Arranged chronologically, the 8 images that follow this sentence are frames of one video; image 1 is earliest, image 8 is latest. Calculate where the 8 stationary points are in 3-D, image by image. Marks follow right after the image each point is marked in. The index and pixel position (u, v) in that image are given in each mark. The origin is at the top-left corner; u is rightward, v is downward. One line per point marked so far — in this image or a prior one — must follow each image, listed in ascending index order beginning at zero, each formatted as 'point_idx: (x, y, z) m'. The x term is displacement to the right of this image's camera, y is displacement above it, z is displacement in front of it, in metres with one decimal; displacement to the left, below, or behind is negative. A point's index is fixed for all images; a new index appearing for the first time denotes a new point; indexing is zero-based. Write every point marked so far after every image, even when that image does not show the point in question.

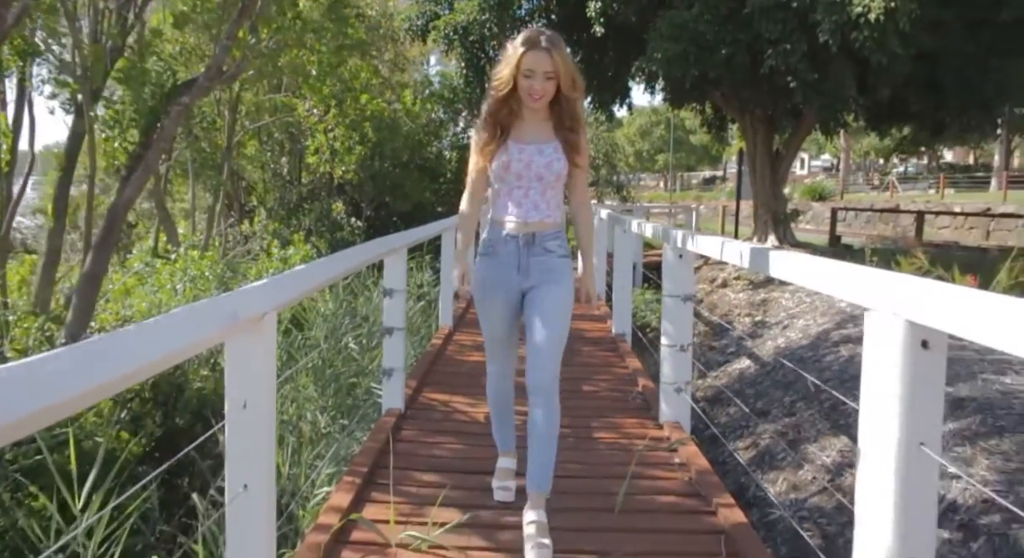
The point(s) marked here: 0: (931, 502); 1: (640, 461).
0: (+0.8, -0.4, +1.3) m
1: (+0.5, -0.7, +2.9) m
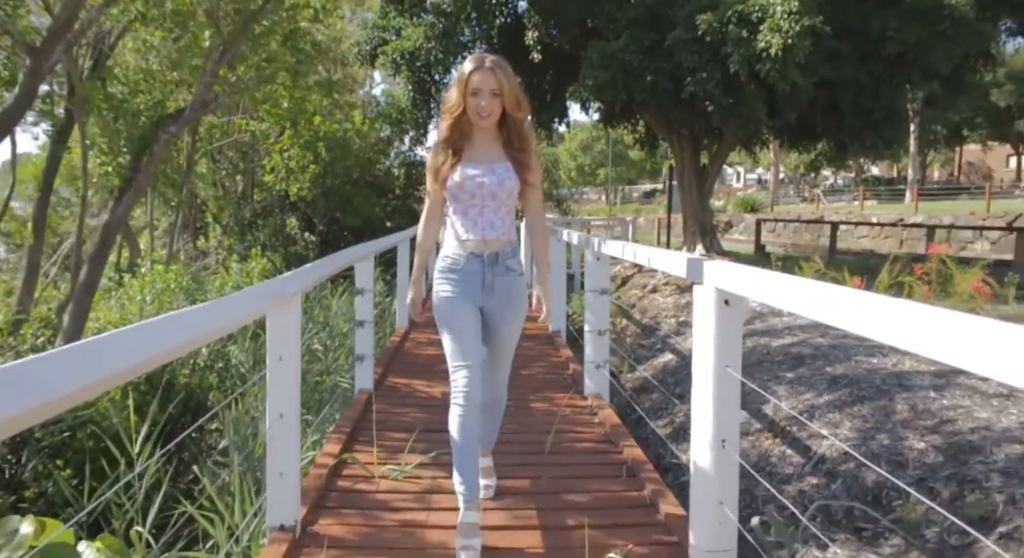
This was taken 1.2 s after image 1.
0: (+0.6, -0.4, +2.0) m
1: (+0.3, -0.7, +3.6) m
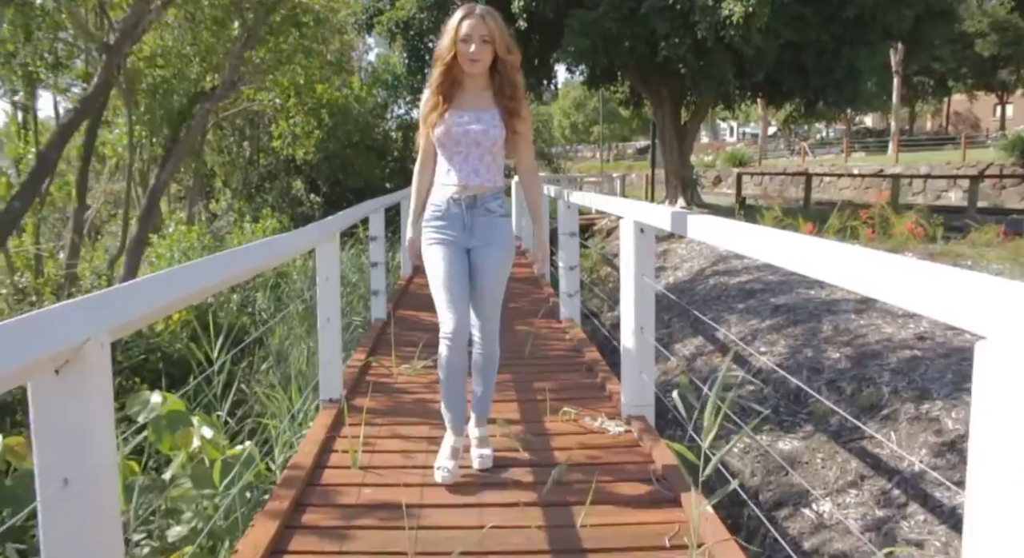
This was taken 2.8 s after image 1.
0: (+0.6, -0.1, +2.9) m
1: (+0.2, -0.4, +4.5) m
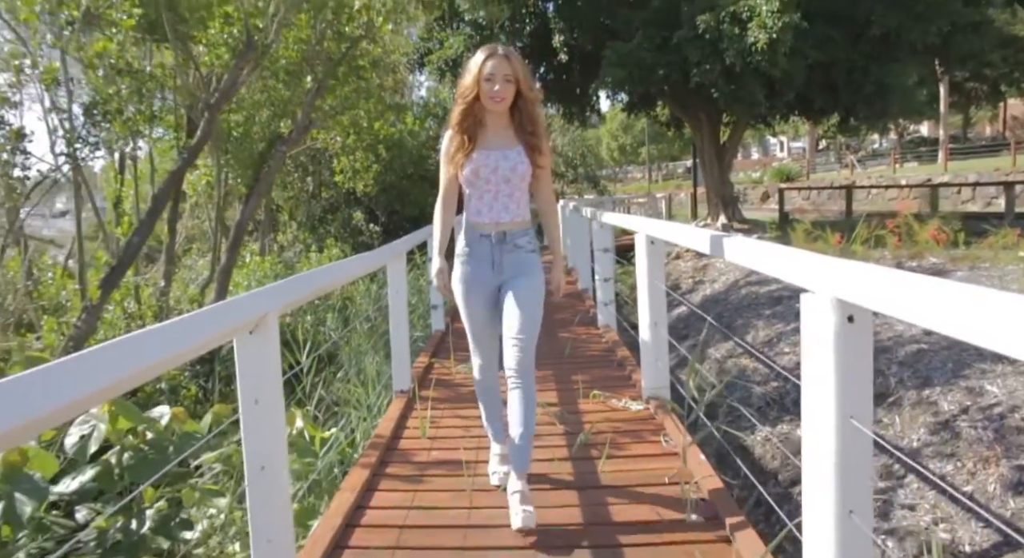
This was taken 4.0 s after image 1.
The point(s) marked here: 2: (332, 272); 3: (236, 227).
0: (+0.7, -0.1, +3.5) m
1: (+0.5, -0.5, +5.2) m
2: (-0.7, 0.0, +3.0) m
3: (-3.2, +0.6, +8.3) m
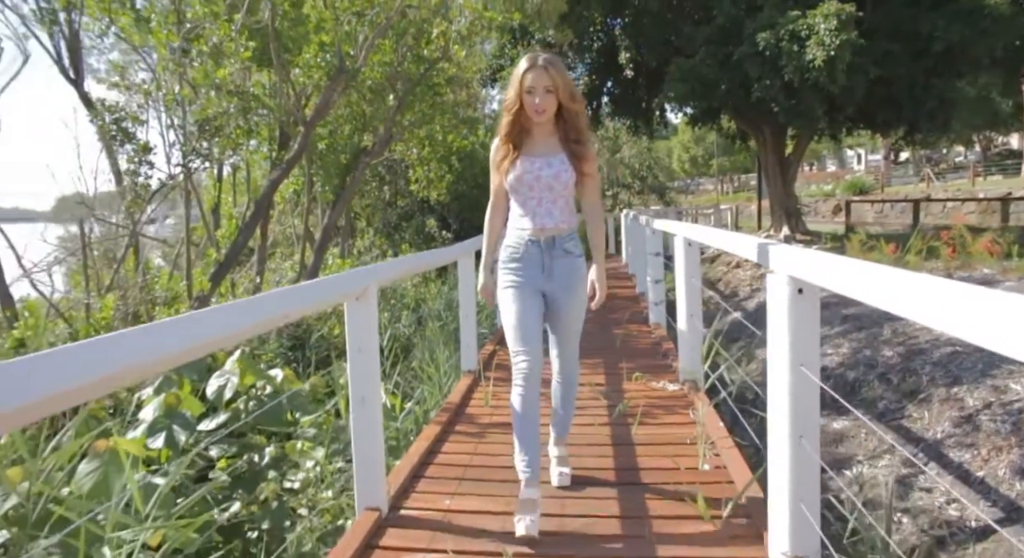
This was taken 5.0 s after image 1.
0: (+1.0, -0.1, +4.0) m
1: (+1.0, -0.5, +5.6) m
2: (-0.5, +0.1, +3.6) m
3: (-2.4, +0.6, +9.1) m
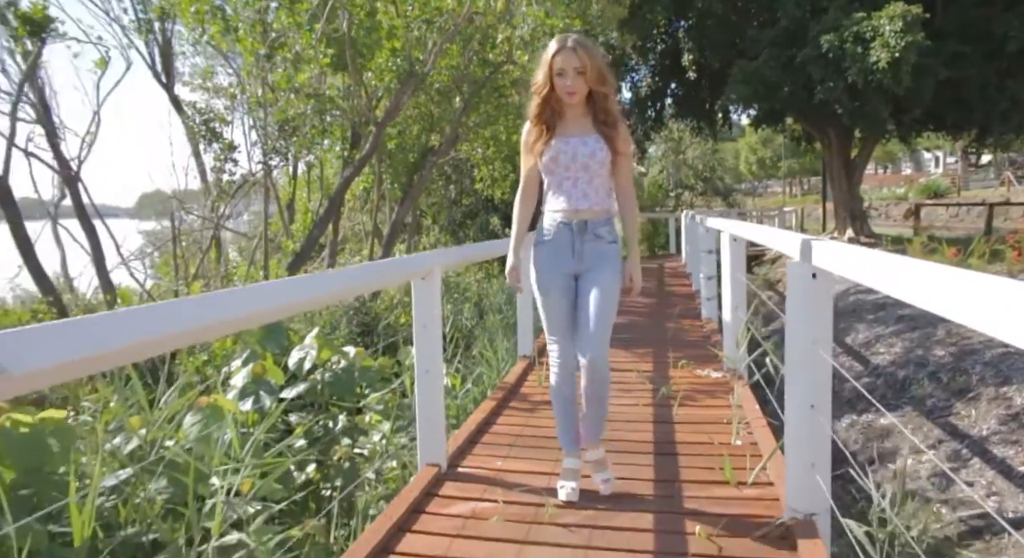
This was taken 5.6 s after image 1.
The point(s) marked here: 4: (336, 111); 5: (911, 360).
0: (+1.3, -0.1, +4.2) m
1: (+1.4, -0.4, +5.9) m
2: (-0.2, +0.2, +4.0) m
3: (-1.6, +0.7, +9.6) m
4: (-2.1, +2.0, +8.6) m
5: (+3.2, -0.7, +5.7) m
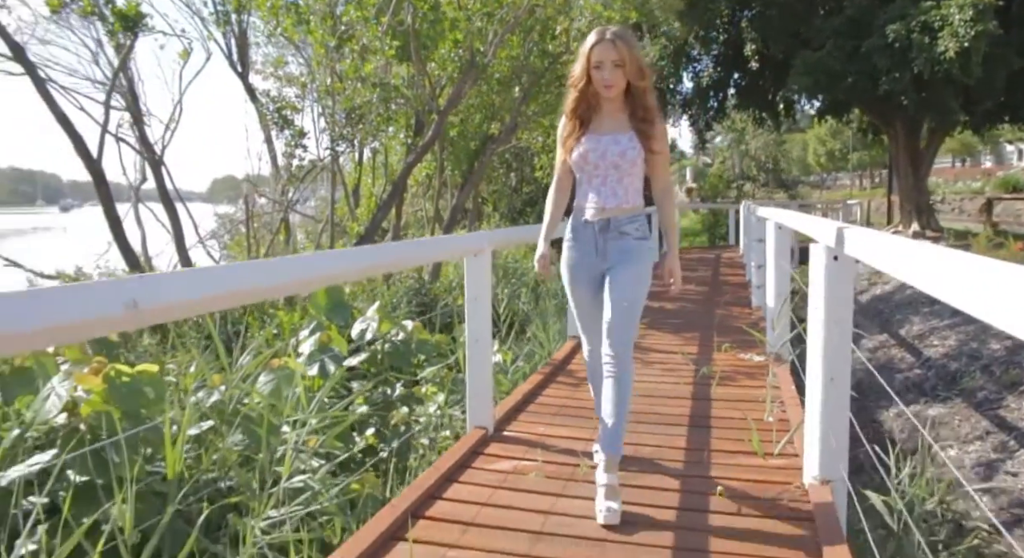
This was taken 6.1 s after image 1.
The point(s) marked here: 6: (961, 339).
0: (+1.6, 0.0, +4.3) m
1: (+1.8, -0.3, +6.0) m
2: (+0.1, +0.3, +4.2) m
3: (-0.9, +0.9, +9.9) m
4: (-1.4, +2.3, +8.9) m
5: (+3.6, -0.6, +5.7) m
6: (+3.7, -0.5, +5.9) m
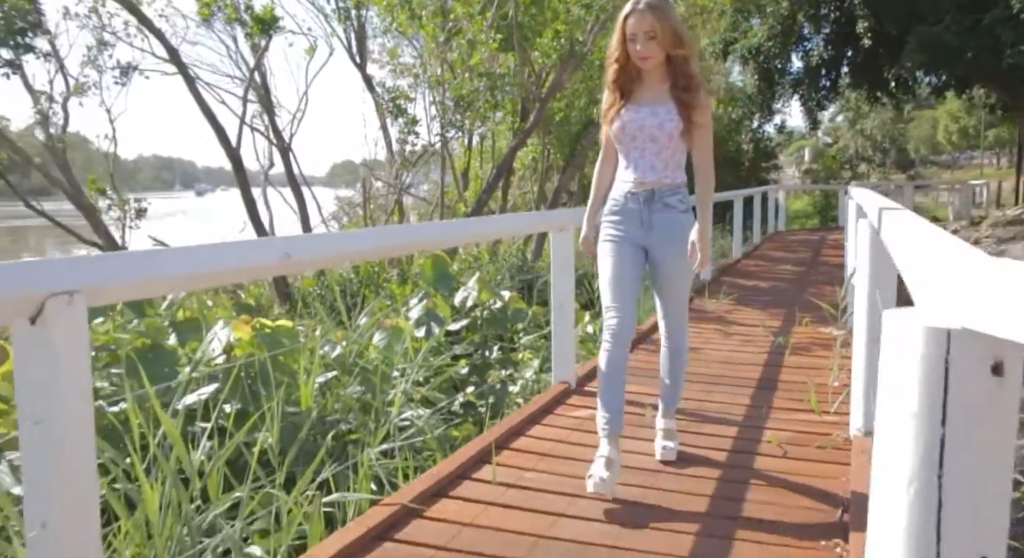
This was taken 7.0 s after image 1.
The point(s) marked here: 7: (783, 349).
0: (+2.2, +0.2, +4.4) m
1: (+2.6, -0.1, +6.0) m
2: (+0.6, +0.4, +4.5) m
3: (+0.6, +1.2, +10.3) m
4: (-0.1, +2.5, +9.4) m
5: (+4.3, -0.4, +5.5) m
6: (+4.5, -0.4, +5.7) m
7: (+1.6, -0.4, +4.3) m
